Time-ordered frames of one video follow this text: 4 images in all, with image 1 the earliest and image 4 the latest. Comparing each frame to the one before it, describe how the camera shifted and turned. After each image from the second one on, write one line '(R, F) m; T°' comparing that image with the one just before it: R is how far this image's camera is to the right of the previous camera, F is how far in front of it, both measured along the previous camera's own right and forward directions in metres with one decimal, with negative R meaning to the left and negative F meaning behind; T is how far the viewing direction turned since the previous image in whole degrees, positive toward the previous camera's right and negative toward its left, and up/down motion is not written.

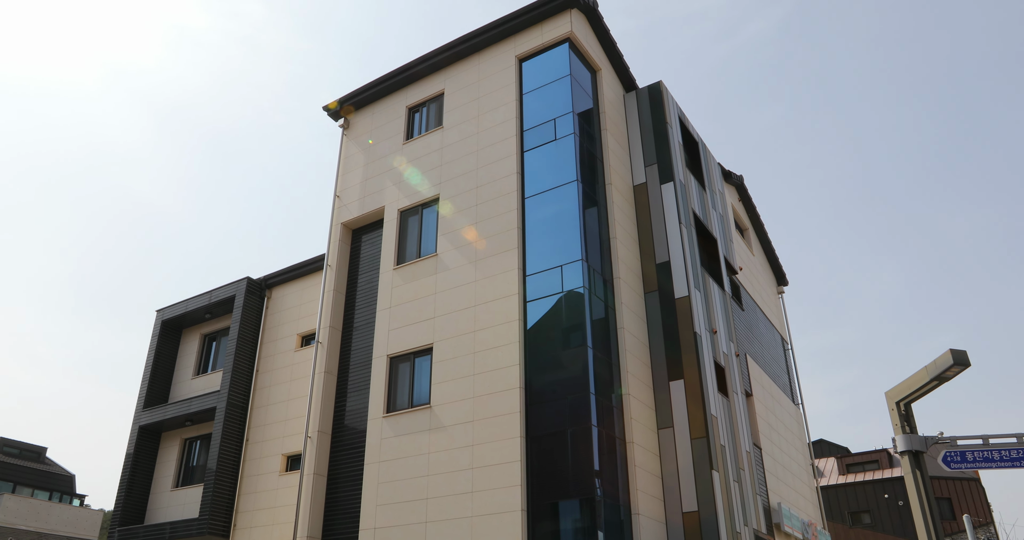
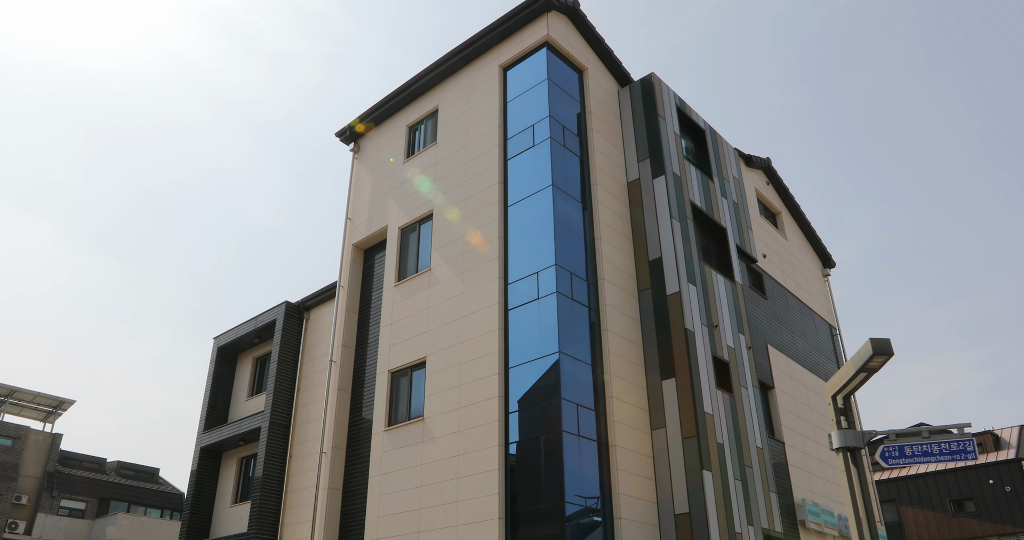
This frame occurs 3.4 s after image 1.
(+3.1, +0.1) m; -8°
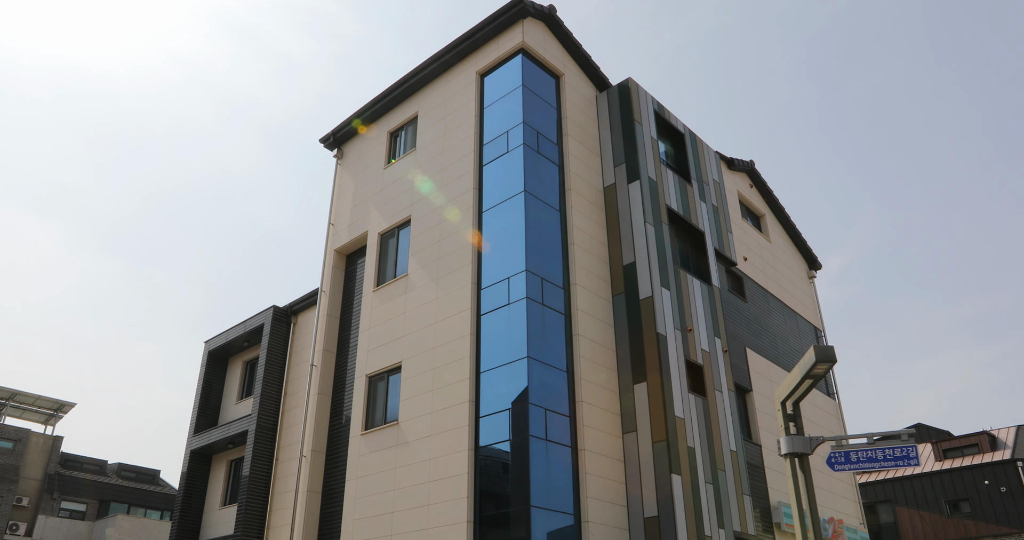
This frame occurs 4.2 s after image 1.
(+0.9, -0.2) m; -1°
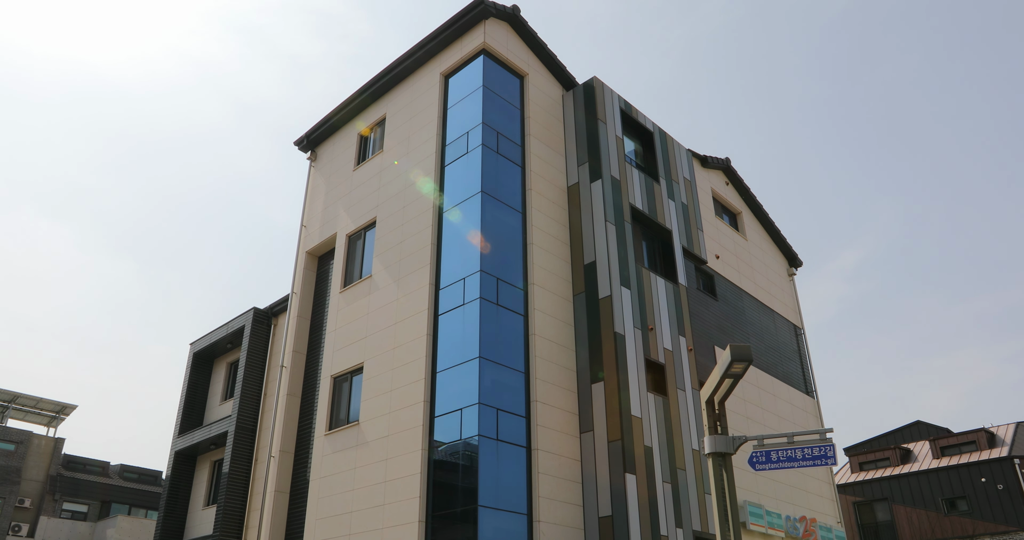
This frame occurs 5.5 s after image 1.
(+1.4, 0.0) m; -1°
